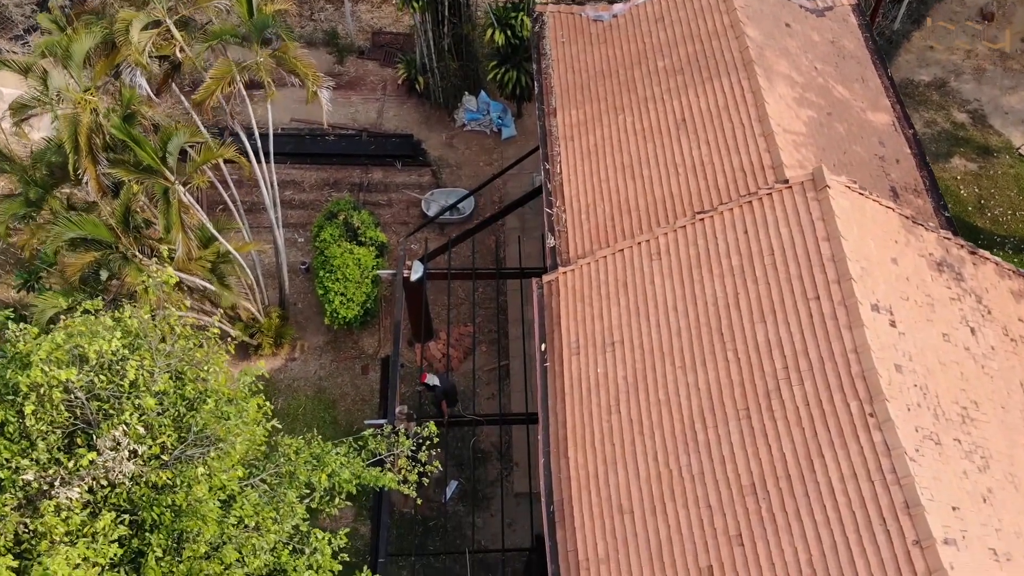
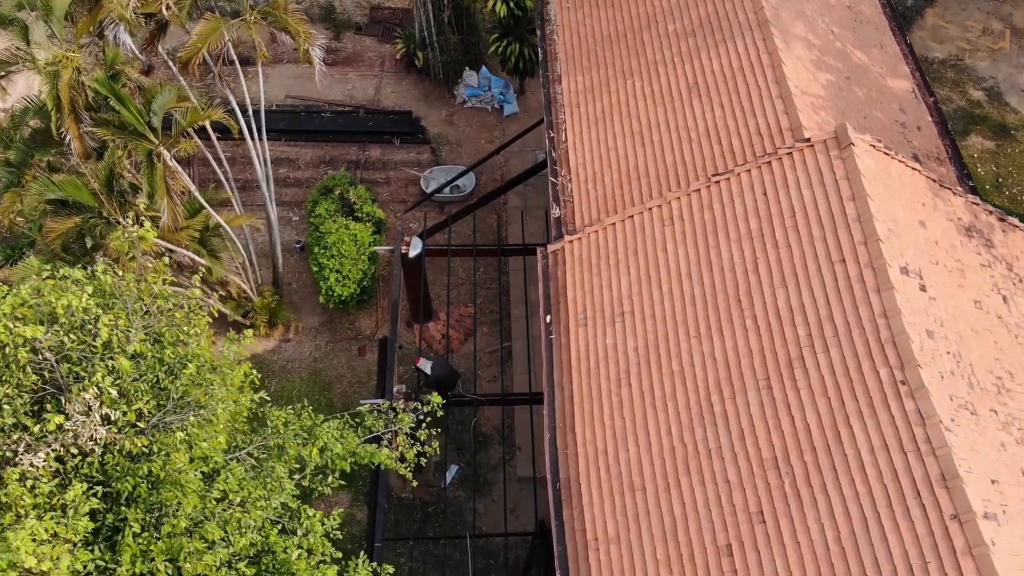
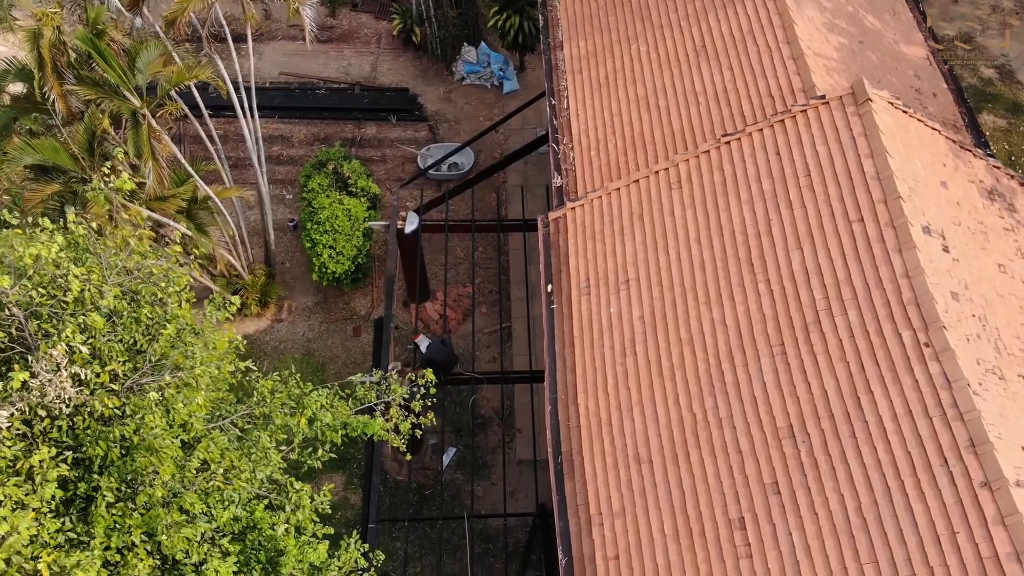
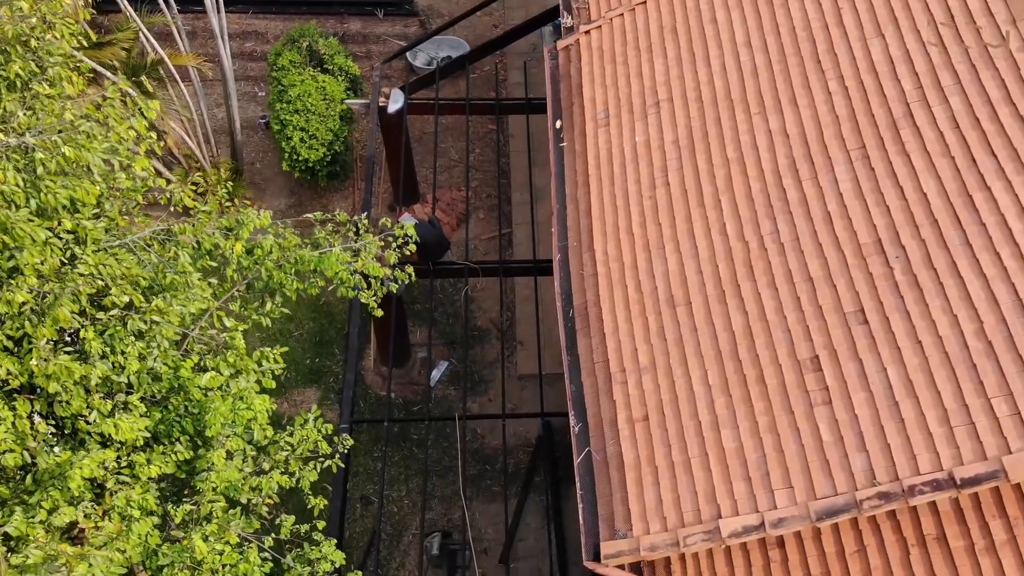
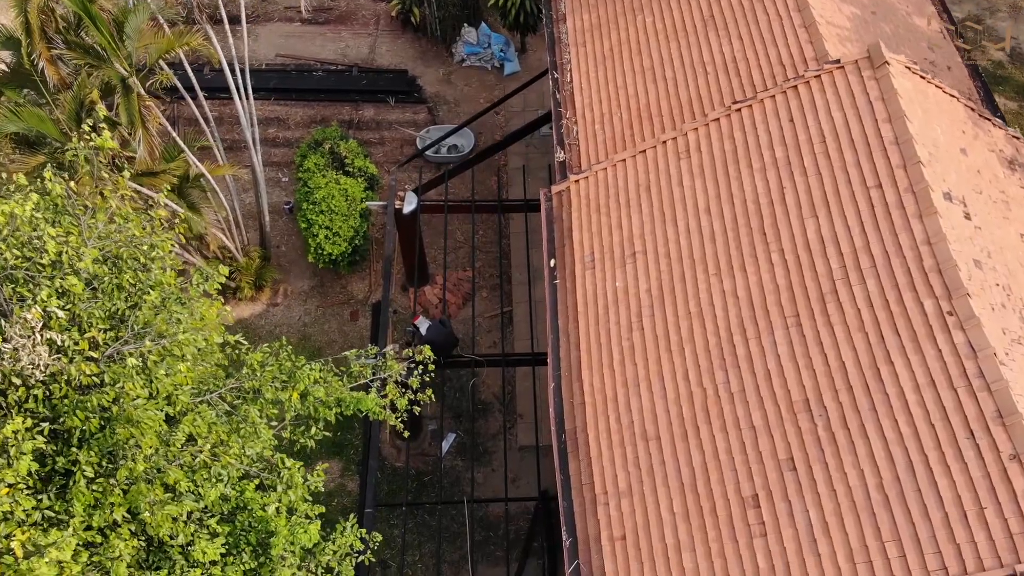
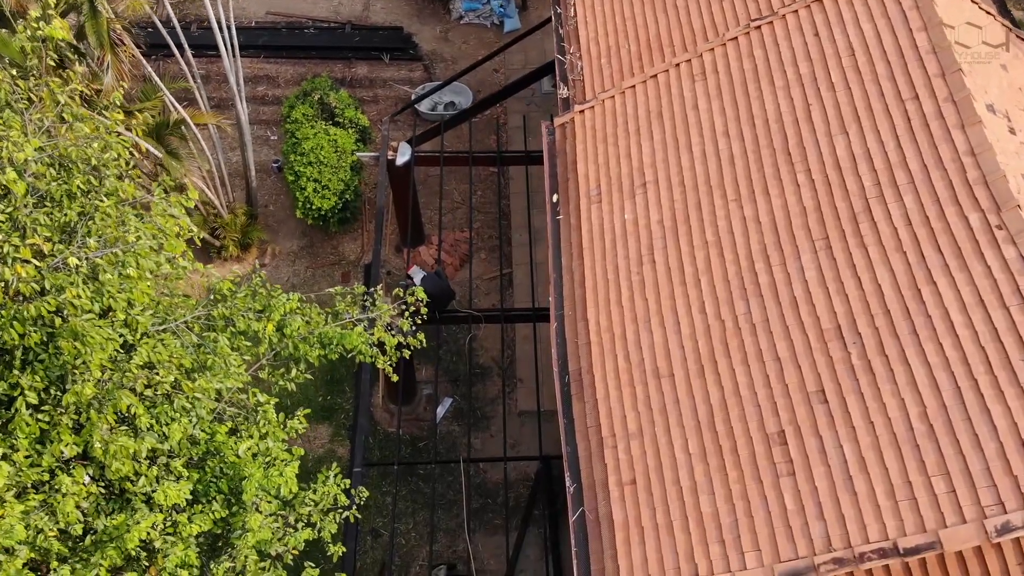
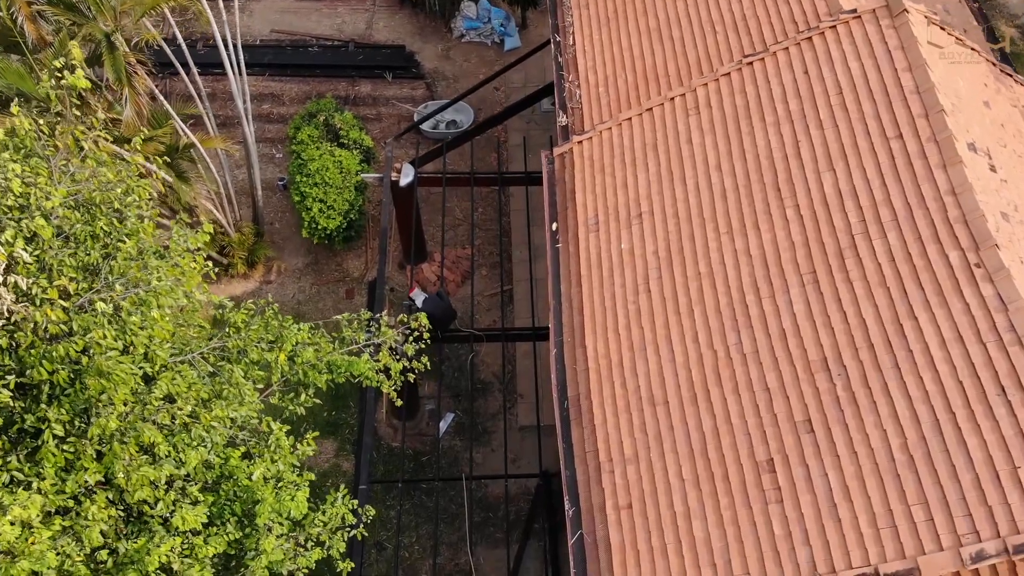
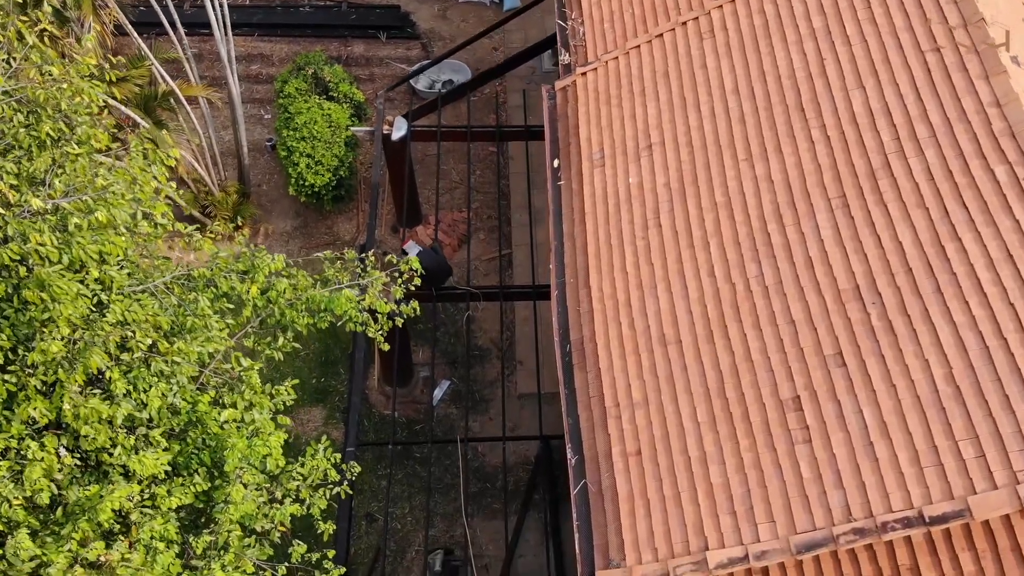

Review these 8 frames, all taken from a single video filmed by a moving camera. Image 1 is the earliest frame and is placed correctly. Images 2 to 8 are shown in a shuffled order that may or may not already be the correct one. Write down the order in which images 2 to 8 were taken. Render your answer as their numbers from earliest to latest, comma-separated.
2, 3, 5, 7, 6, 8, 4
